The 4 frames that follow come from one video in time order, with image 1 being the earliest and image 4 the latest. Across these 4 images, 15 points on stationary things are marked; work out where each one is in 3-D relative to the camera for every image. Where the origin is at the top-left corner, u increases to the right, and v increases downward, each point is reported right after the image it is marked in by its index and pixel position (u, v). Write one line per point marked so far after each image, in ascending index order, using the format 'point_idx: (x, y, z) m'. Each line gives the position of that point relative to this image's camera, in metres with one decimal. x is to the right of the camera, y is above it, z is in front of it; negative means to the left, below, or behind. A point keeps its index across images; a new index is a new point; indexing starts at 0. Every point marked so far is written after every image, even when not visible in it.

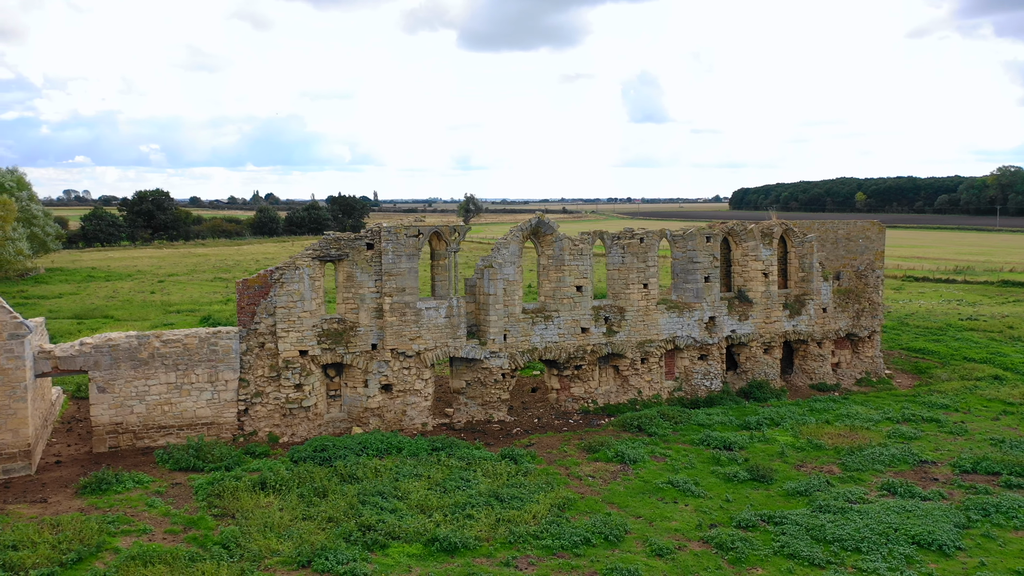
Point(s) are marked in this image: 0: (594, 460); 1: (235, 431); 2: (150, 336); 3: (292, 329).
0: (+1.4, -3.0, +14.6) m
1: (-5.2, -2.7, +15.5) m
2: (-6.4, -0.9, +14.8) m
3: (-4.2, -0.8, +15.8) m
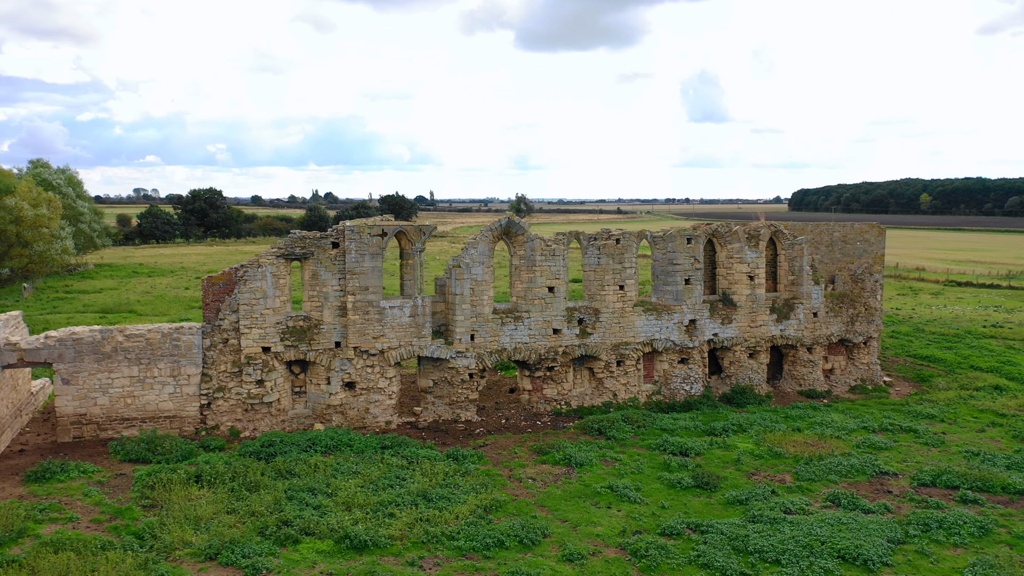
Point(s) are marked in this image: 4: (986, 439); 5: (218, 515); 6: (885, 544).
0: (+0.5, -3.1, +14.5) m
1: (-6.0, -2.6, +15.9) m
2: (-7.3, -0.8, +15.2) m
3: (-5.0, -0.7, +16.1) m
4: (+9.3, -3.0, +16.4) m
5: (-4.1, -3.2, +11.6) m
6: (+5.0, -3.5, +11.2) m
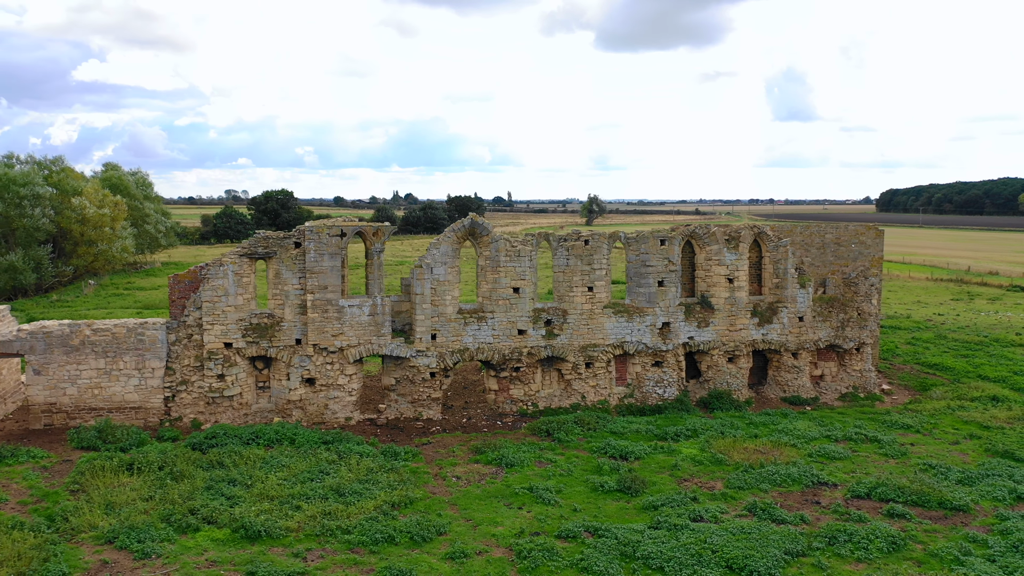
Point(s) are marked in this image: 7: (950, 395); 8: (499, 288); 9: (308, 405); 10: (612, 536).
0: (-0.7, -3.1, +14.6) m
1: (-7.0, -2.5, +16.6) m
2: (-8.3, -0.7, +16.1) m
3: (-6.0, -0.7, +16.7) m
4: (+8.3, -3.1, +15.6) m
5: (-5.5, -3.1, +12.2) m
6: (+3.5, -3.5, +10.9) m
7: (+10.5, -2.6, +19.8) m
8: (-0.3, 0.0, +18.3) m
9: (-4.2, -2.4, +17.2) m
10: (+1.4, -3.4, +11.5) m
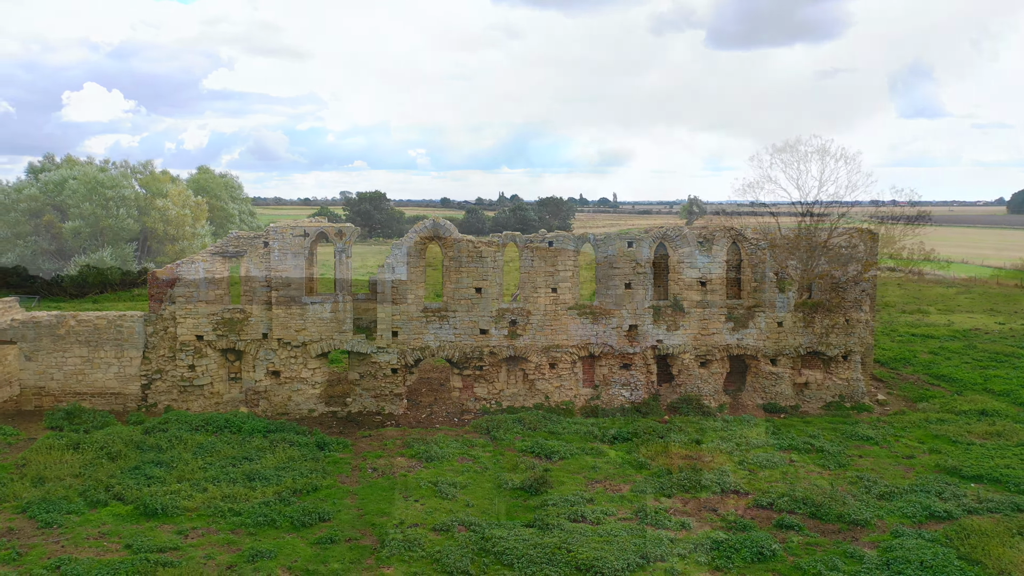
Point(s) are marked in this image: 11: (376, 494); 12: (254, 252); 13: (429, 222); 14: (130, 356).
0: (-2.1, -3.1, +15.1) m
1: (-8.0, -2.4, +17.9) m
2: (-9.4, -0.6, +17.6) m
3: (-7.0, -0.6, +17.9) m
4: (+7.0, -3.2, +14.9) m
5: (-7.2, -3.0, +13.3) m
6: (+1.6, -3.5, +10.8) m
7: (+9.7, -2.7, +18.8) m
8: (-1.1, 0.0, +18.6) m
9: (-5.2, -2.4, +18.2) m
10: (-0.4, -3.4, +11.8) m
11: (-2.2, -3.3, +13.3) m
12: (-5.6, +0.8, +18.1) m
13: (-1.8, +1.5, +18.6) m
14: (-8.2, -1.5, +17.8) m
